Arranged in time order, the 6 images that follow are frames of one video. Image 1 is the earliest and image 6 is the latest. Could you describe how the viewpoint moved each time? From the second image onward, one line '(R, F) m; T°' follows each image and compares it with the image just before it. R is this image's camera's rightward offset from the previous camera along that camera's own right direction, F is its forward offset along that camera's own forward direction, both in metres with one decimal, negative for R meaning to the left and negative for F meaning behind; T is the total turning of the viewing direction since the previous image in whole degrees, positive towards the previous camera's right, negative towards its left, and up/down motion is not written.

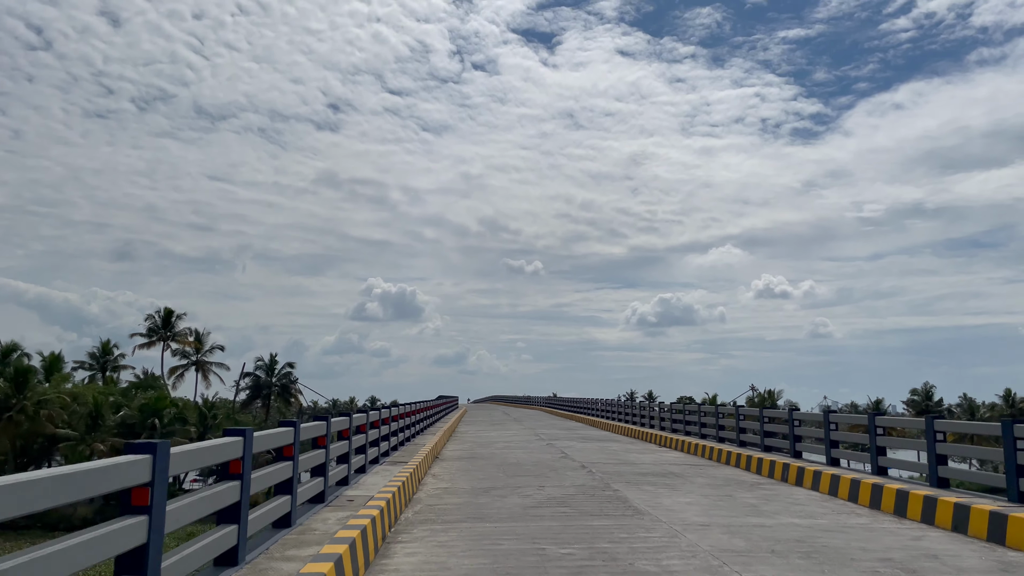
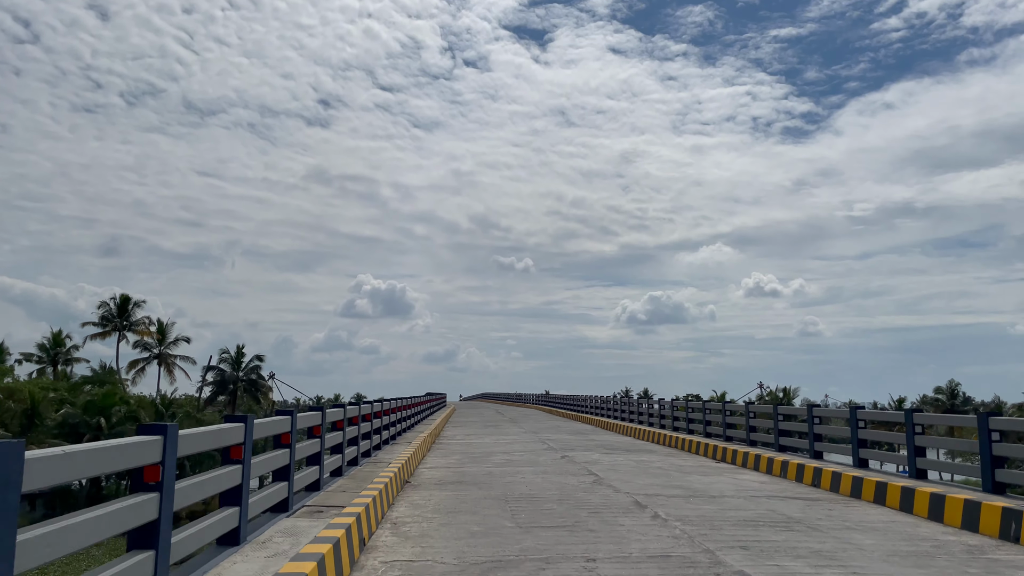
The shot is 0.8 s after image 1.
(0.0, +0.6) m; +1°
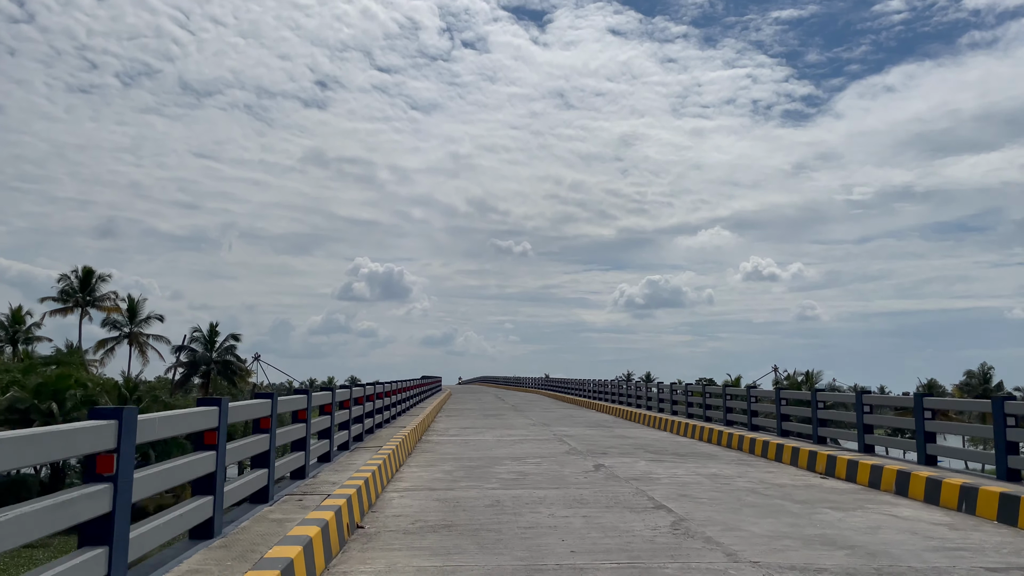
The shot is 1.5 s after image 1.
(0.0, +0.5) m; 0°
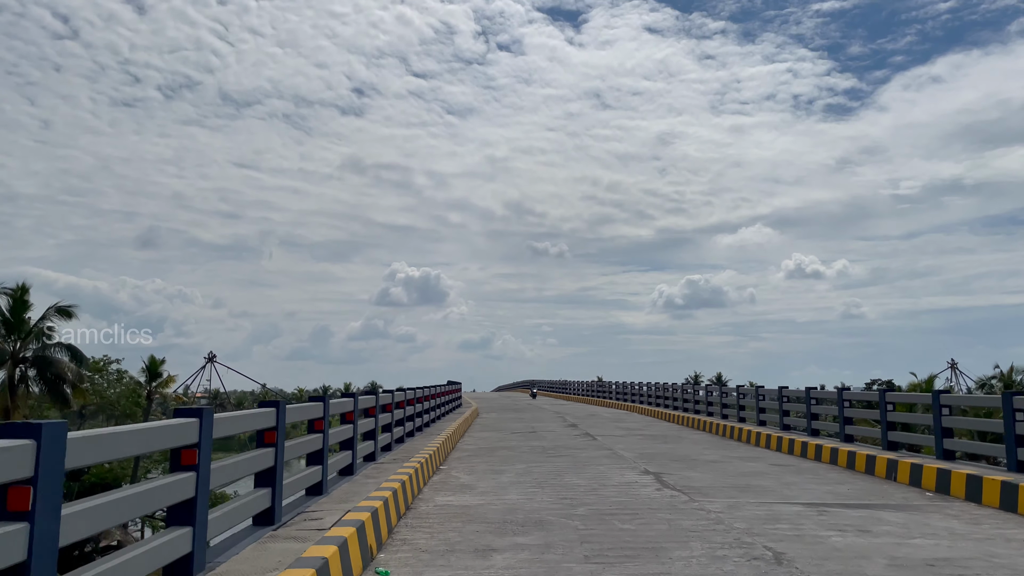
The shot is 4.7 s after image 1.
(-0.3, +1.3) m; -3°
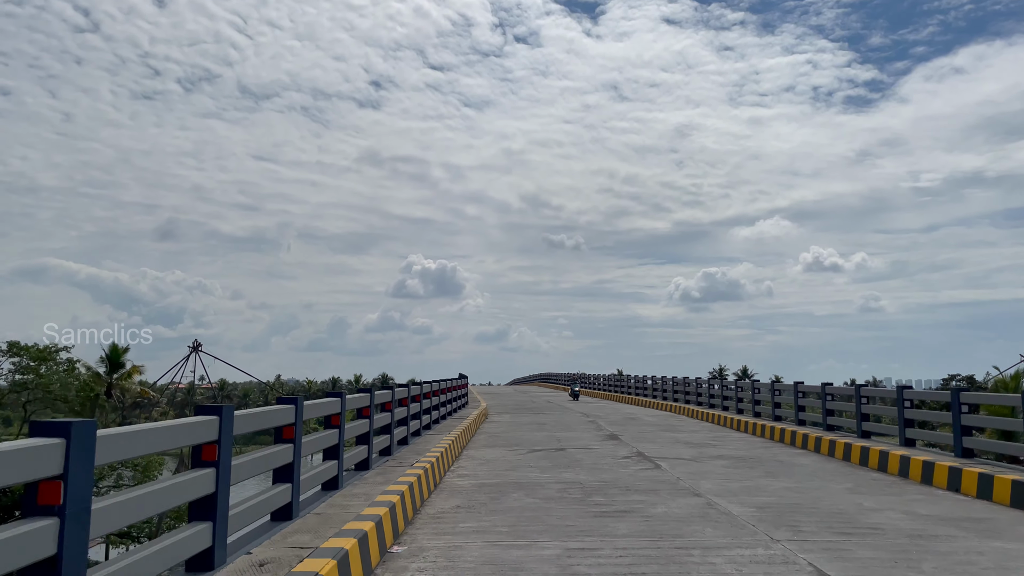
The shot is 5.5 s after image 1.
(-0.2, -0.3) m; -1°
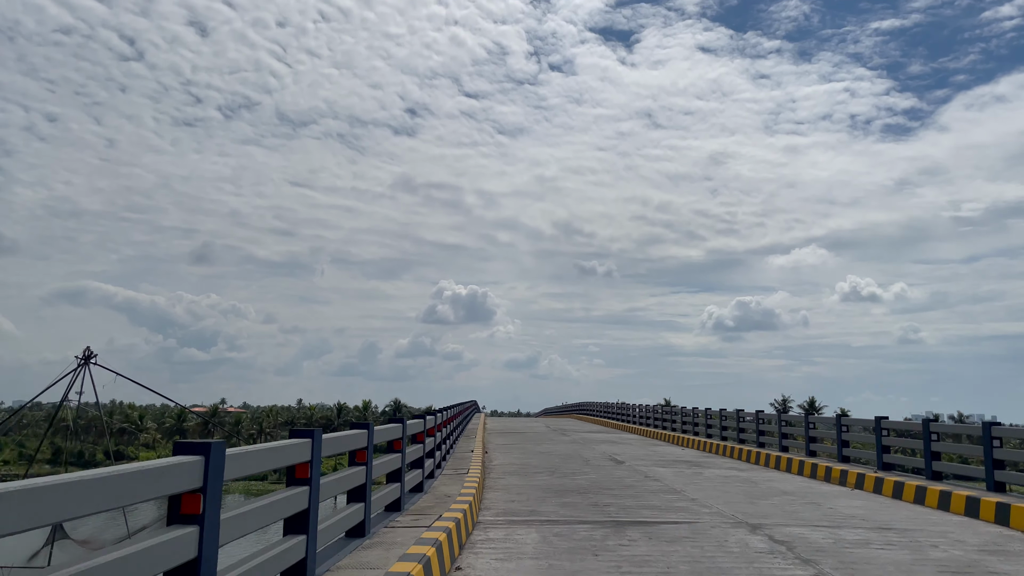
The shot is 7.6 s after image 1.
(-0.1, +0.8) m; -2°
